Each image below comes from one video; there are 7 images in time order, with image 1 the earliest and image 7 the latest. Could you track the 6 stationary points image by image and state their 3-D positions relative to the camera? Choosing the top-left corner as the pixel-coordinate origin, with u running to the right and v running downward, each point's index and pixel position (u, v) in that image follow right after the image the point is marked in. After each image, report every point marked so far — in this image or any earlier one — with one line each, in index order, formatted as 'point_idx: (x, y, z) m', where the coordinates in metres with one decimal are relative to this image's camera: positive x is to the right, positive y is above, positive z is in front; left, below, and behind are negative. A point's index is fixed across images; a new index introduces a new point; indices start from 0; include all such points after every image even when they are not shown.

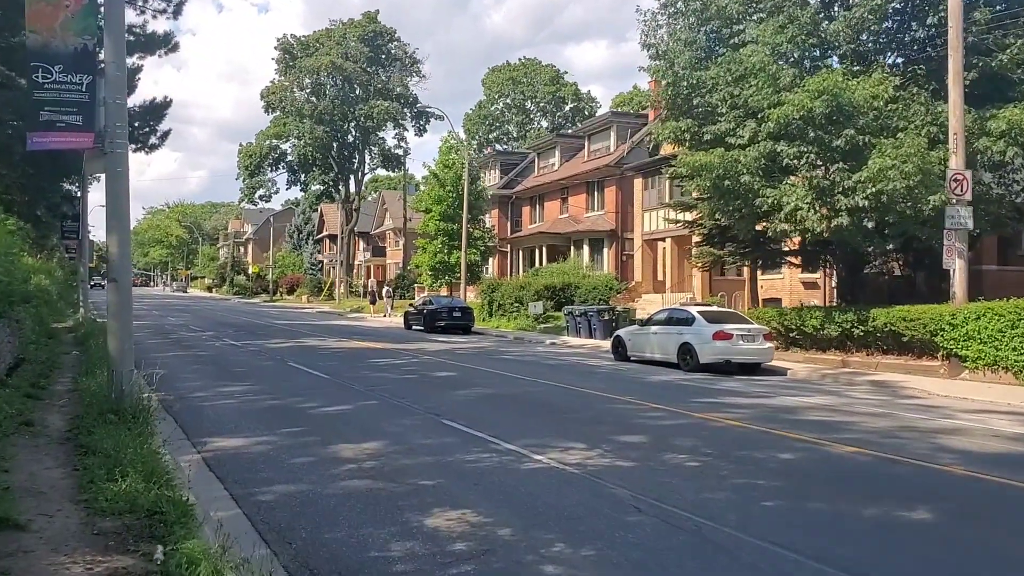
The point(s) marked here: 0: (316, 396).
0: (-3.4, -1.9, +13.5) m
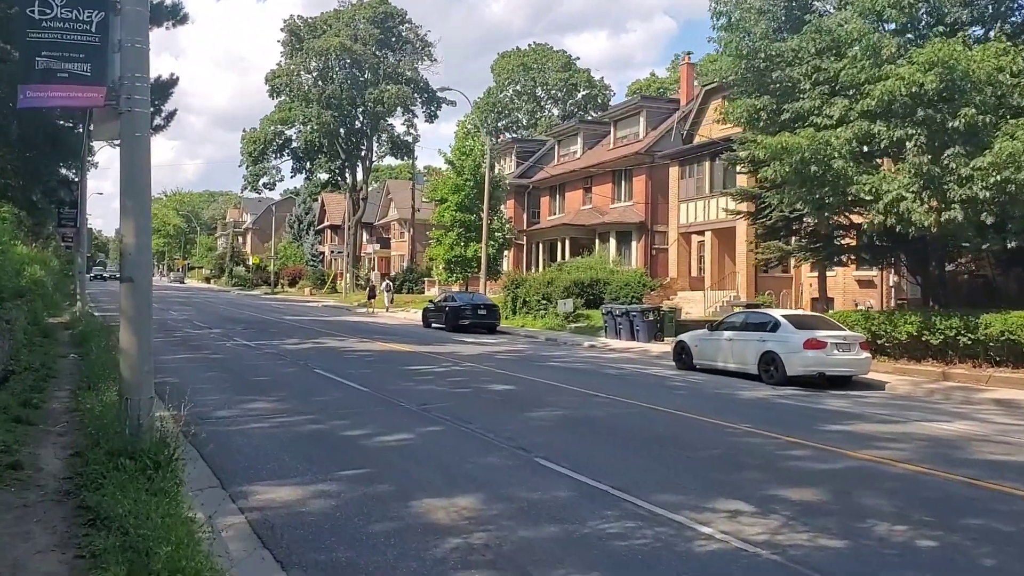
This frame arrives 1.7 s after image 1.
0: (-2.1, -1.9, +11.2) m
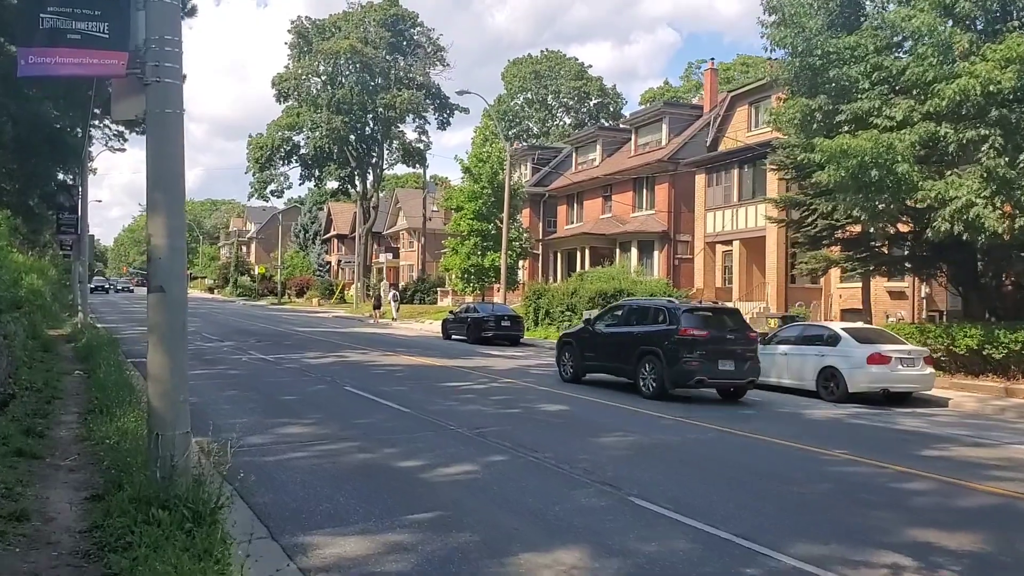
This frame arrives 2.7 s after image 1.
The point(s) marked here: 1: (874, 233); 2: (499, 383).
0: (-1.2, -2.1, +9.9) m
1: (+9.1, +1.4, +18.7) m
2: (-0.3, -2.0, +16.0) m
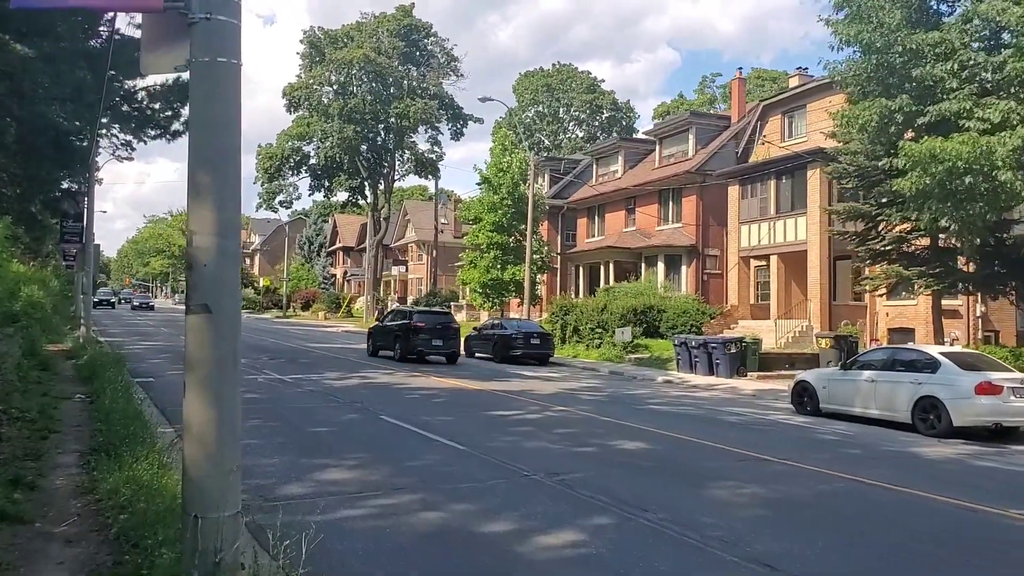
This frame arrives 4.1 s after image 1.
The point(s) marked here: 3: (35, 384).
0: (-0.2, -2.3, +8.1) m
1: (+10.2, +1.0, +17.0) m
2: (+0.8, -2.3, +14.2) m
3: (-8.8, -1.8, +13.9) m
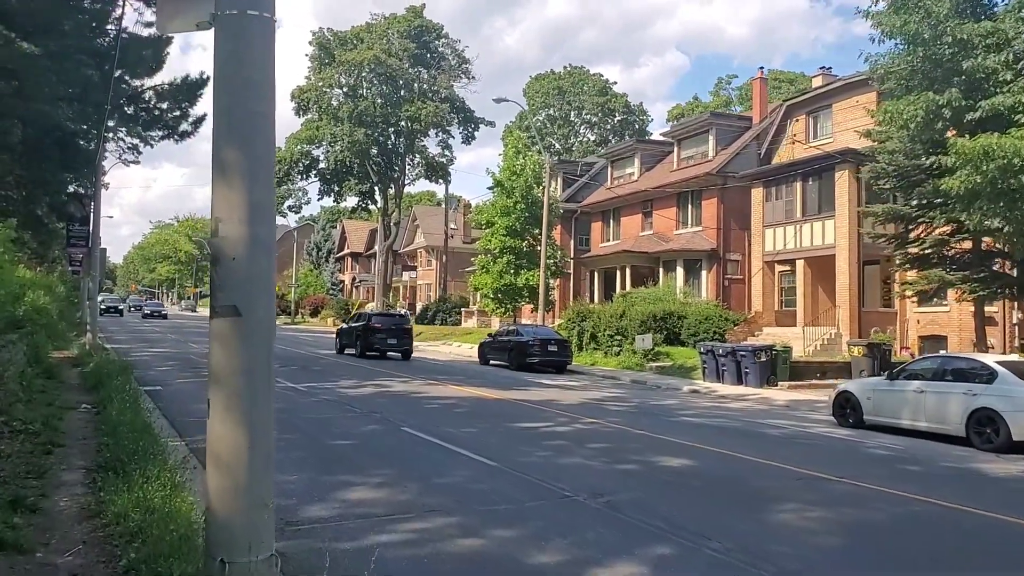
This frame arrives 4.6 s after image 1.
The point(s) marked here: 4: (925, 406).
0: (+0.3, -2.3, +7.3) m
1: (+10.7, +0.8, +16.2) m
2: (+1.3, -2.4, +13.4) m
3: (-8.3, -1.9, +13.2) m
4: (+7.5, -2.1, +13.5) m
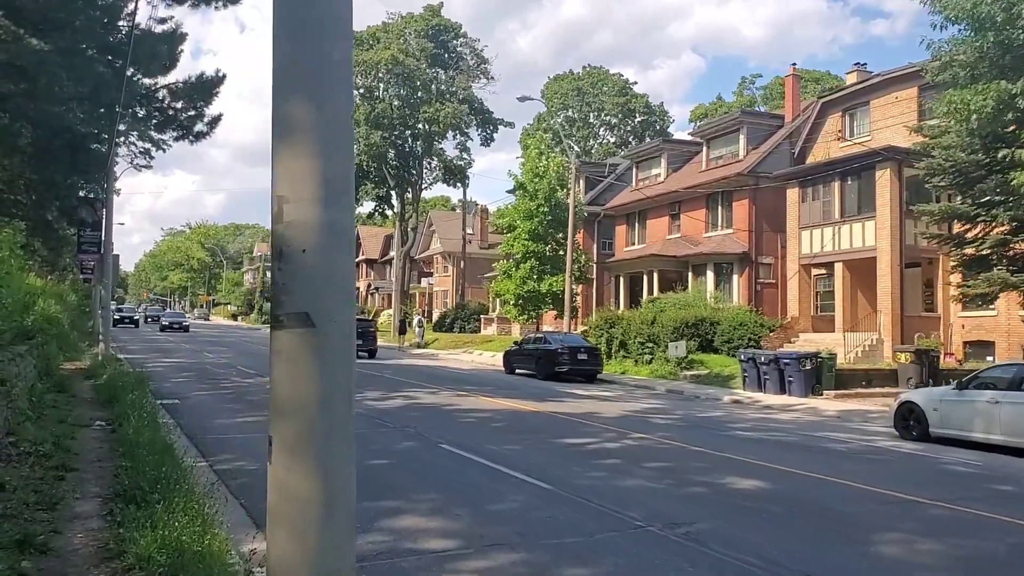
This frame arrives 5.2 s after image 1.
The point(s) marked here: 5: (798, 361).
0: (+0.9, -2.4, +6.4) m
1: (+11.5, +0.8, +15.1) m
2: (+2.0, -2.5, +12.5) m
3: (-7.6, -2.0, +12.4) m
4: (+8.2, -2.2, +12.5) m
5: (+7.5, -1.9, +19.5) m
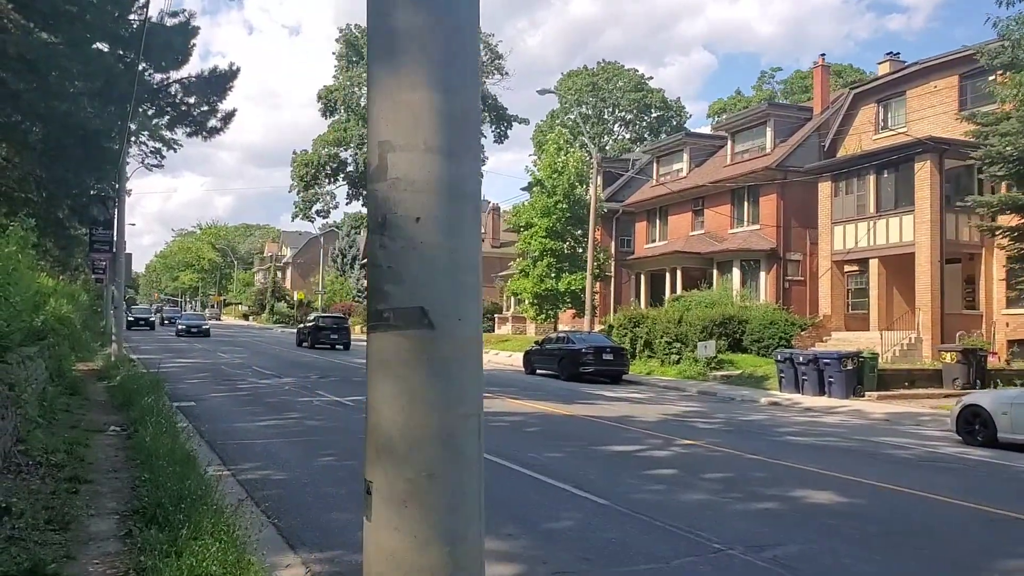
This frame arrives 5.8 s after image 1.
0: (+1.5, -2.3, +5.6) m
1: (+12.1, +0.9, +14.2) m
2: (+2.6, -2.5, +11.6) m
3: (-7.0, -2.0, +11.7) m
4: (+8.9, -2.1, +11.6) m
5: (+8.1, -1.8, +18.7) m
